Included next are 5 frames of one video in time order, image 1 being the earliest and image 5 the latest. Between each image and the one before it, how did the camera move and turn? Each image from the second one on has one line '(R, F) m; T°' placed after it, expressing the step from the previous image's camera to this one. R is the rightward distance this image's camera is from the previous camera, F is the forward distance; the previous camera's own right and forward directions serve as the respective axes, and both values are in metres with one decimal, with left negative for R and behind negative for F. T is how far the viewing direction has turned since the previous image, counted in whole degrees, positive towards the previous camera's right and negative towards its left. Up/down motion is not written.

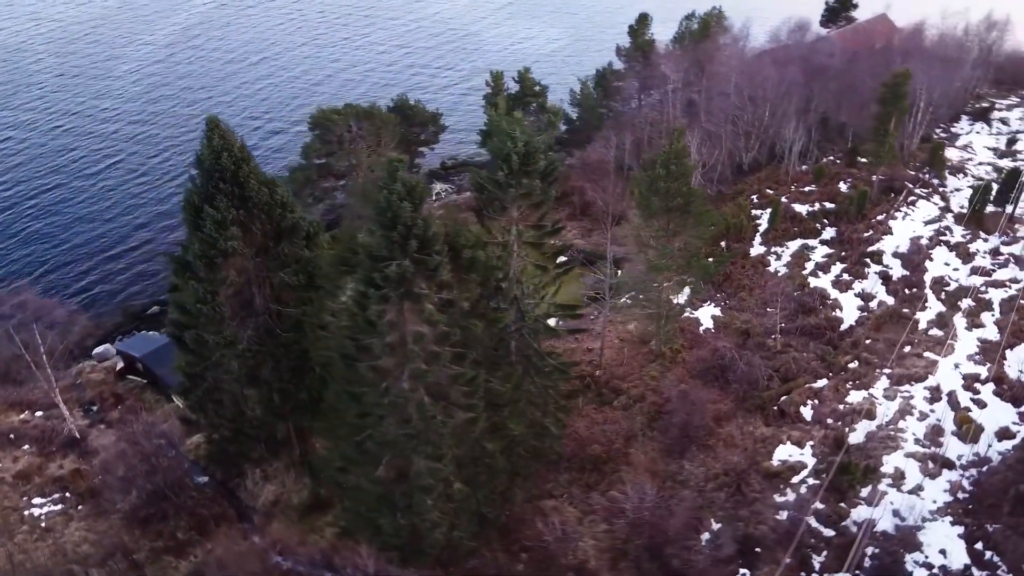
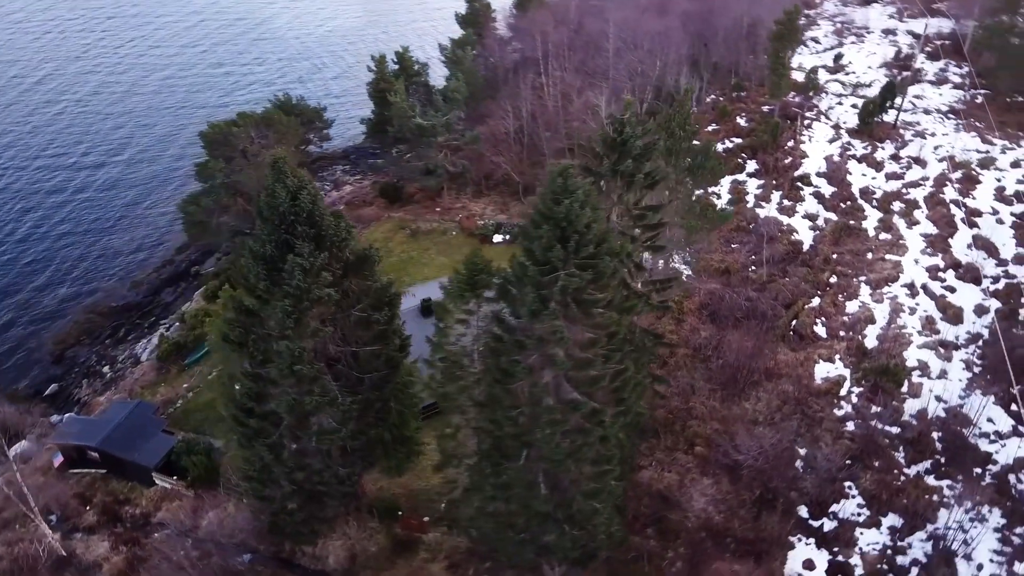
(-6.5, +1.5) m; +17°
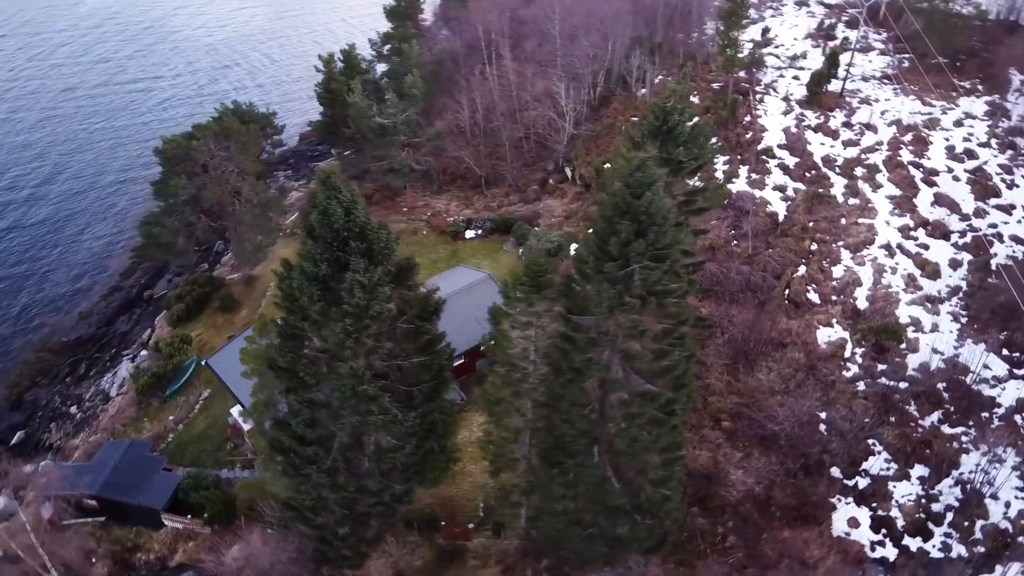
(-2.8, +0.4) m; +7°
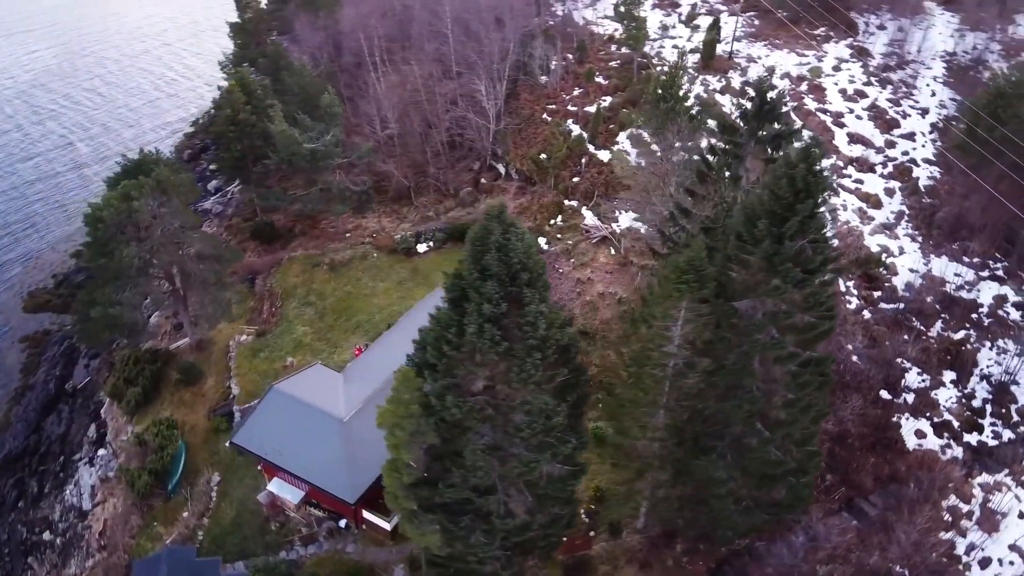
(-6.4, +1.2) m; +15°
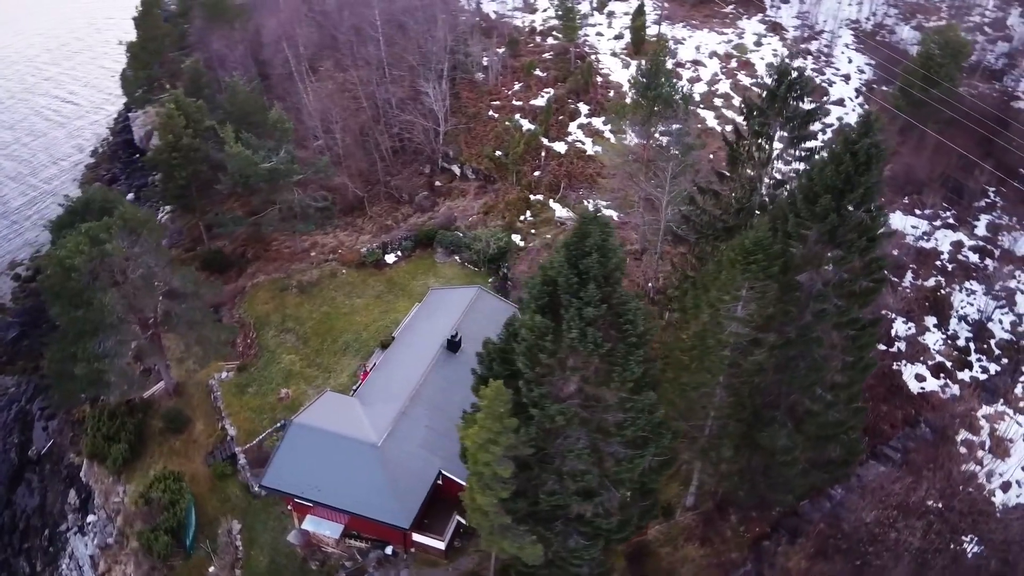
(-3.5, +0.4) m; +9°
